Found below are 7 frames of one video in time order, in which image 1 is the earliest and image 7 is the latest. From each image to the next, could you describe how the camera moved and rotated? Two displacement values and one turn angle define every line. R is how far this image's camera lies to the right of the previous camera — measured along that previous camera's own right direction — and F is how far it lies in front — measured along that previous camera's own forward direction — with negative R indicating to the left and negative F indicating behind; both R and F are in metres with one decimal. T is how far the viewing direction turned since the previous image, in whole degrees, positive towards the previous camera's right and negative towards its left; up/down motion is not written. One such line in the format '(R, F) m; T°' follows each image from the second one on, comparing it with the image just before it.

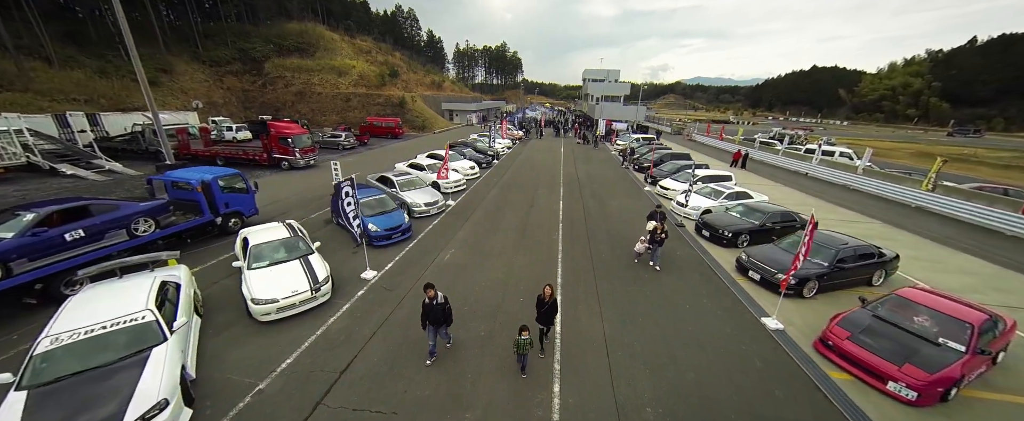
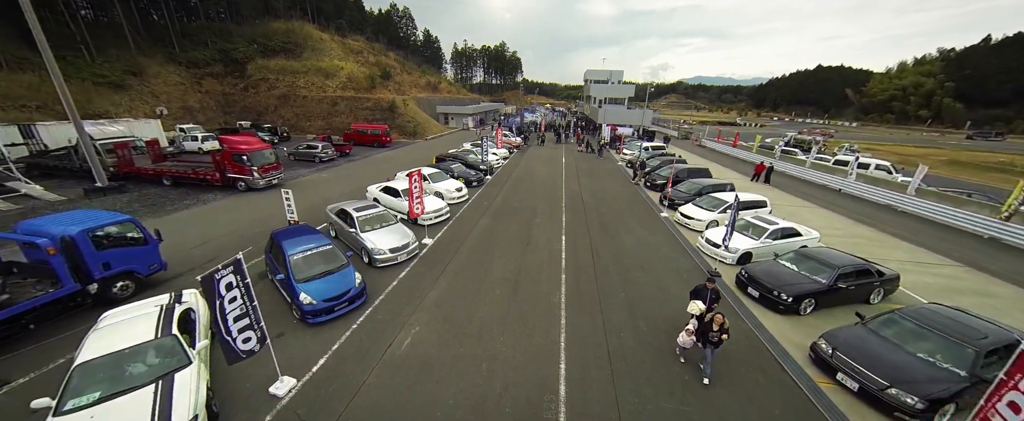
(+0.3, +2.5) m; 0°
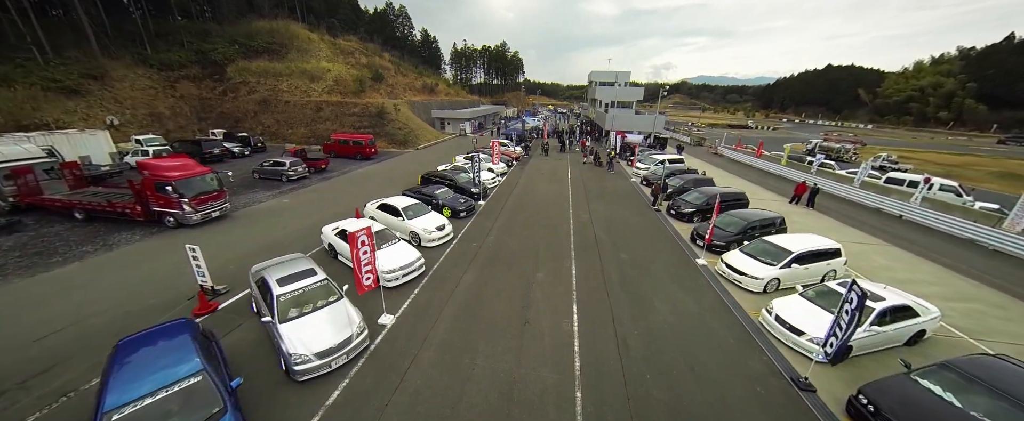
(+0.3, +3.1) m; 0°
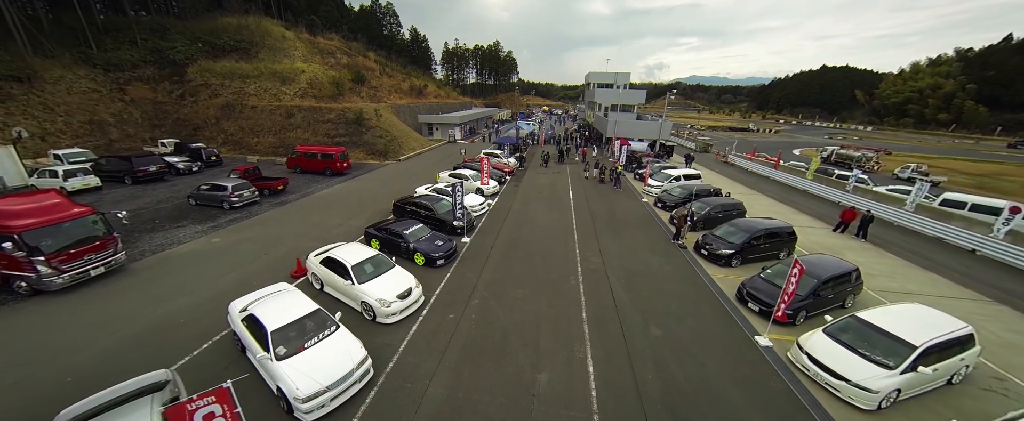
(+0.1, +3.2) m; +1°
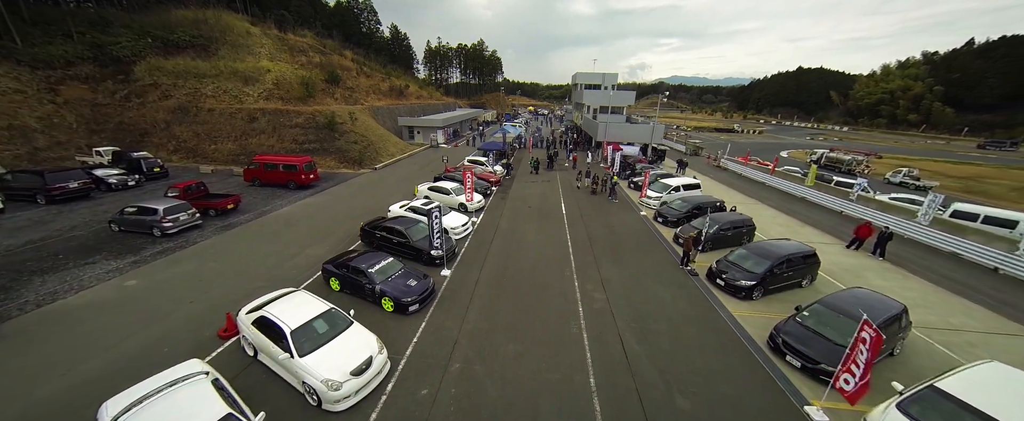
(0.0, +1.9) m; +2°
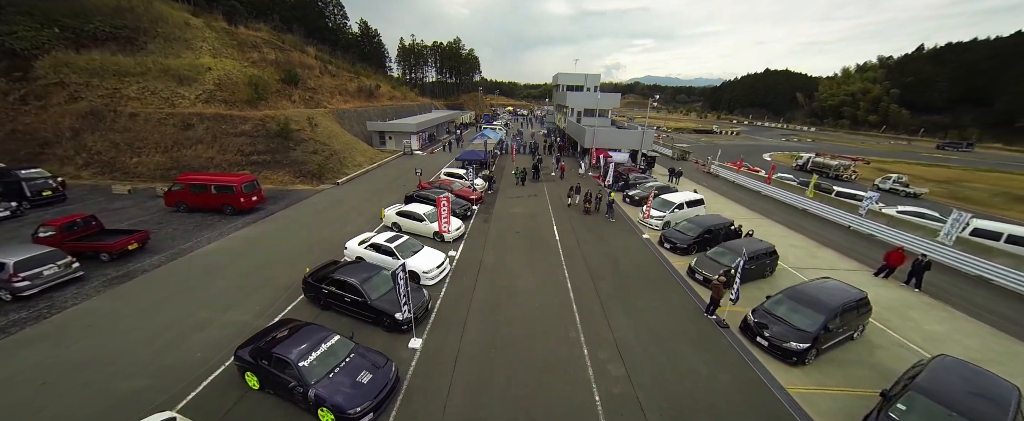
(-0.2, +2.6) m; +4°
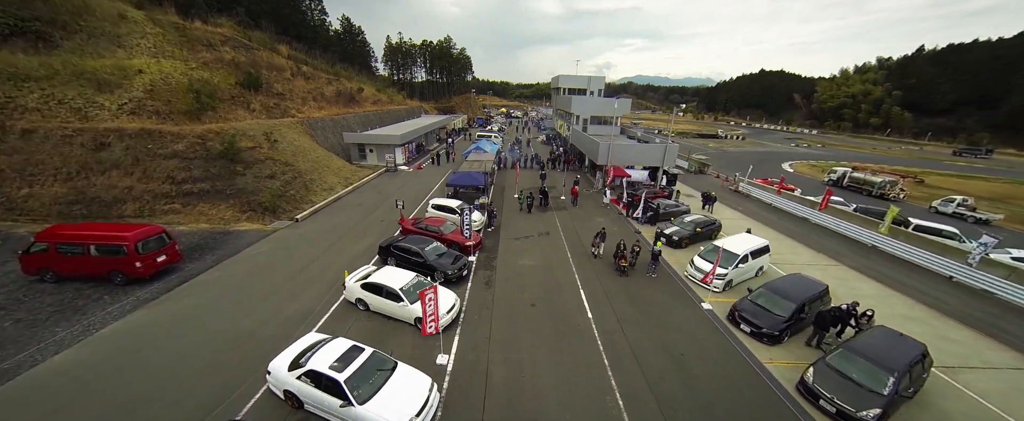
(-0.8, +4.5) m; +1°
